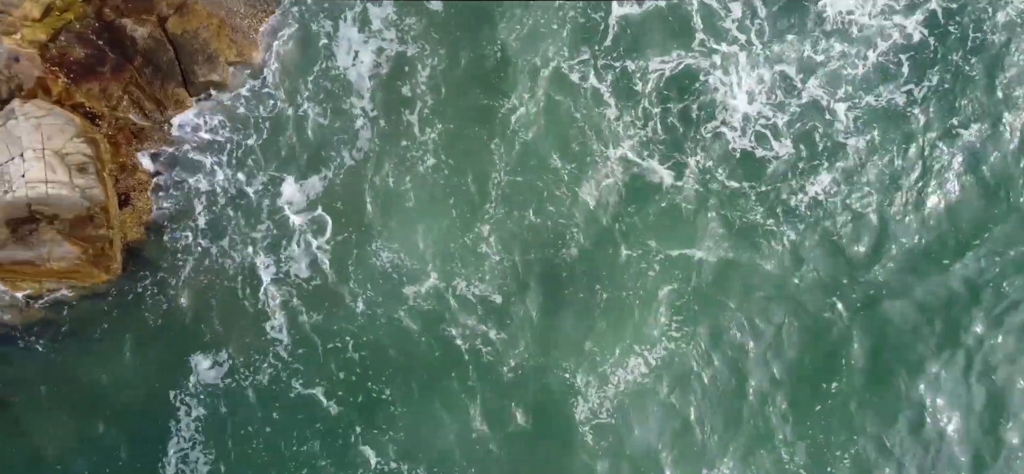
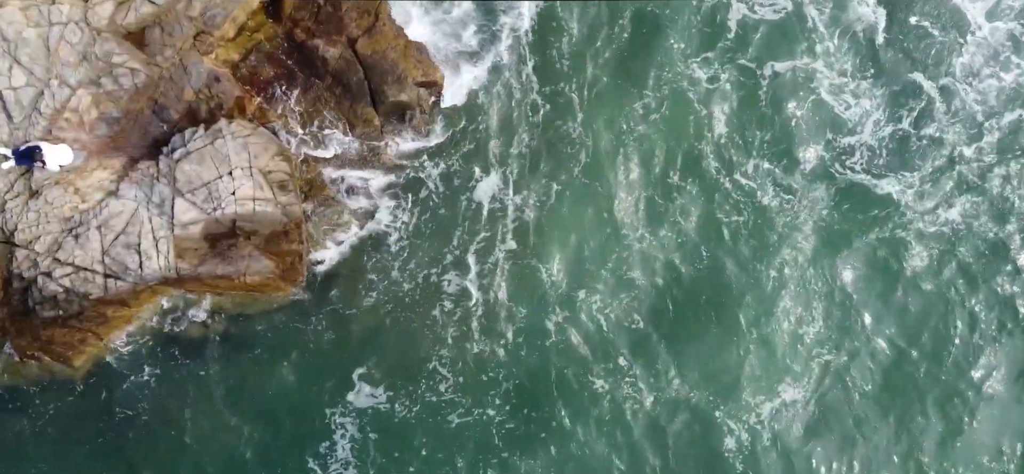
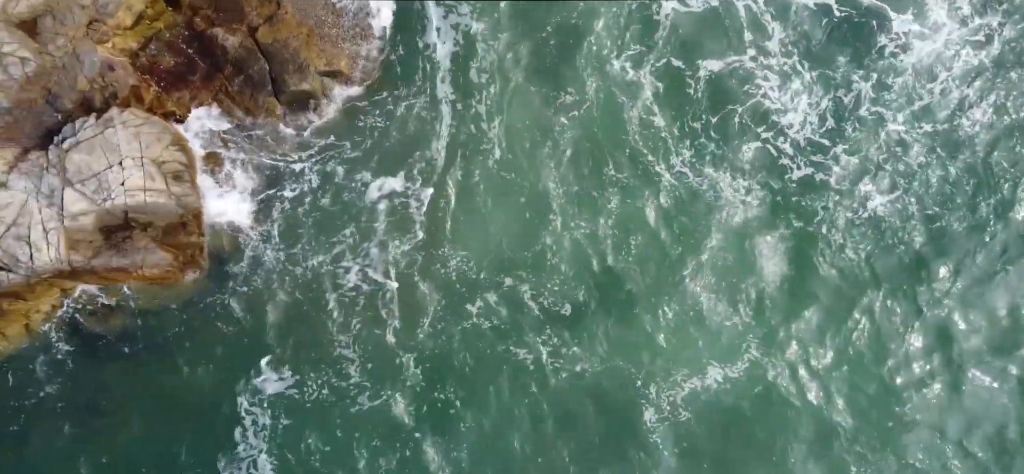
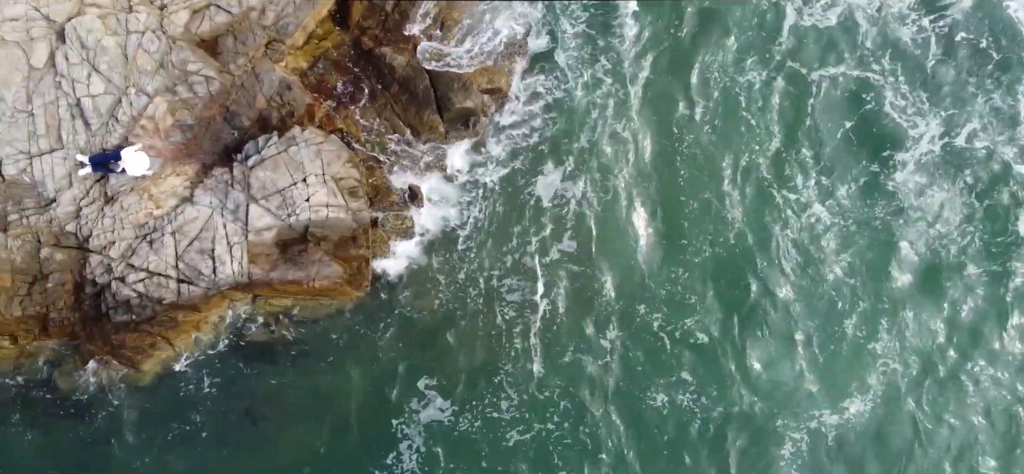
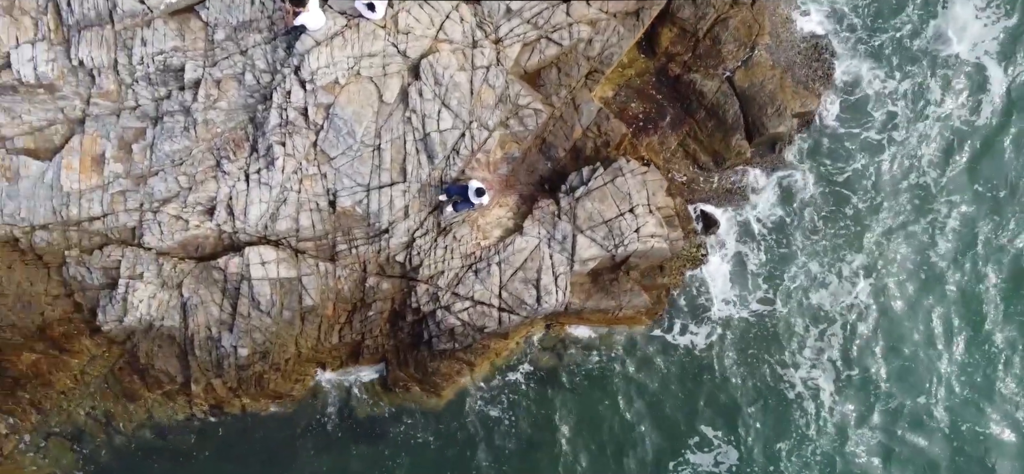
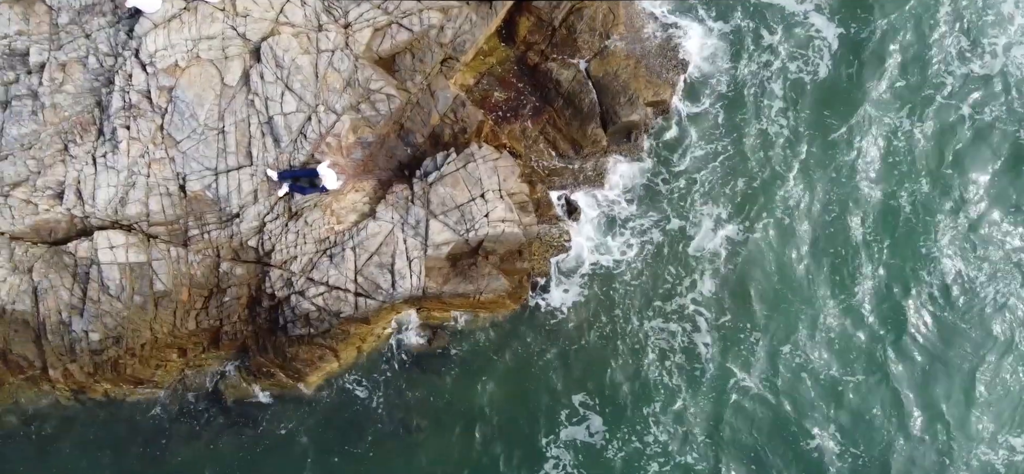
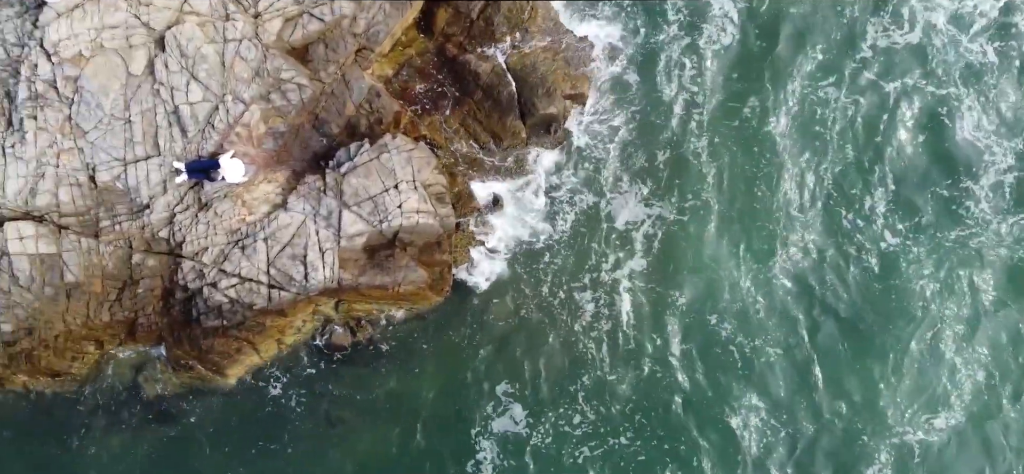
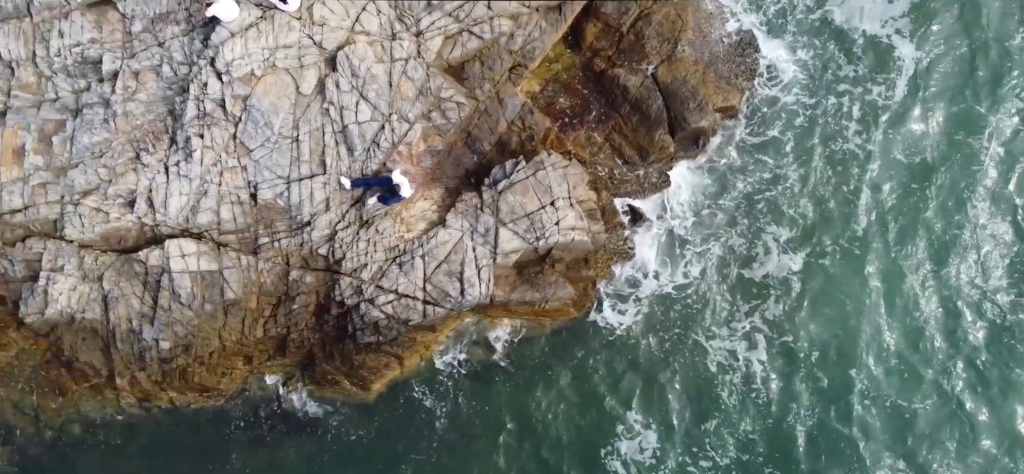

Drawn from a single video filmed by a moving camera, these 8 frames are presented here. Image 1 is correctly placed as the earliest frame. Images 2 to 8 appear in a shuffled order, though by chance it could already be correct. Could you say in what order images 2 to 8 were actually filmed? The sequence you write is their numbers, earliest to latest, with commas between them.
3, 2, 4, 7, 6, 8, 5
